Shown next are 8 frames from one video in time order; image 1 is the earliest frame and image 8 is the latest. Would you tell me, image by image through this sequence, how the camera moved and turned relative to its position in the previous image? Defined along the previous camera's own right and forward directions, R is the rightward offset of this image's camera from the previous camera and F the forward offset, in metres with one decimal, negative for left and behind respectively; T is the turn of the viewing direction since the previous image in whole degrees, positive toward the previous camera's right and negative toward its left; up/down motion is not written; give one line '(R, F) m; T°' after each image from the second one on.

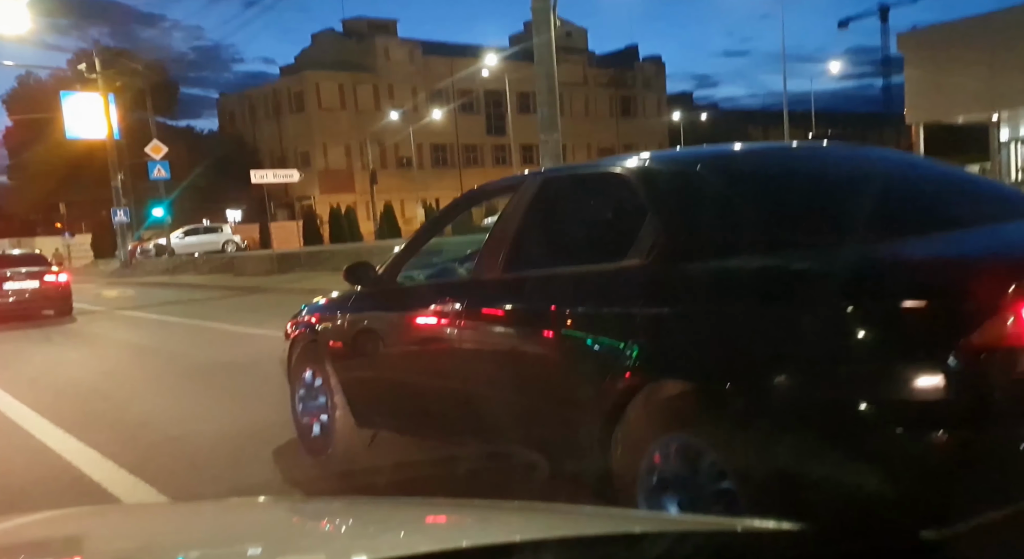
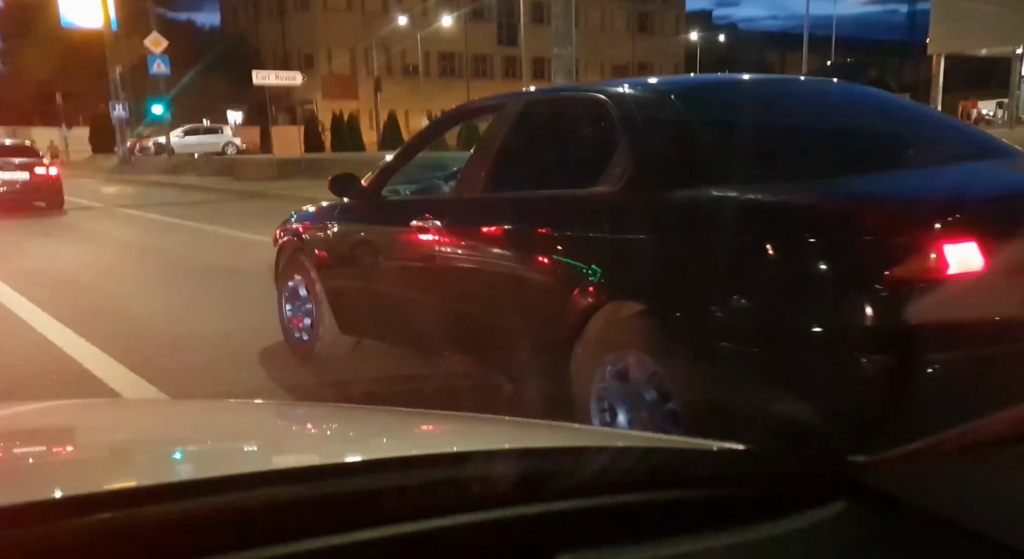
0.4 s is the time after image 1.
(0.0, +0.2) m; 0°
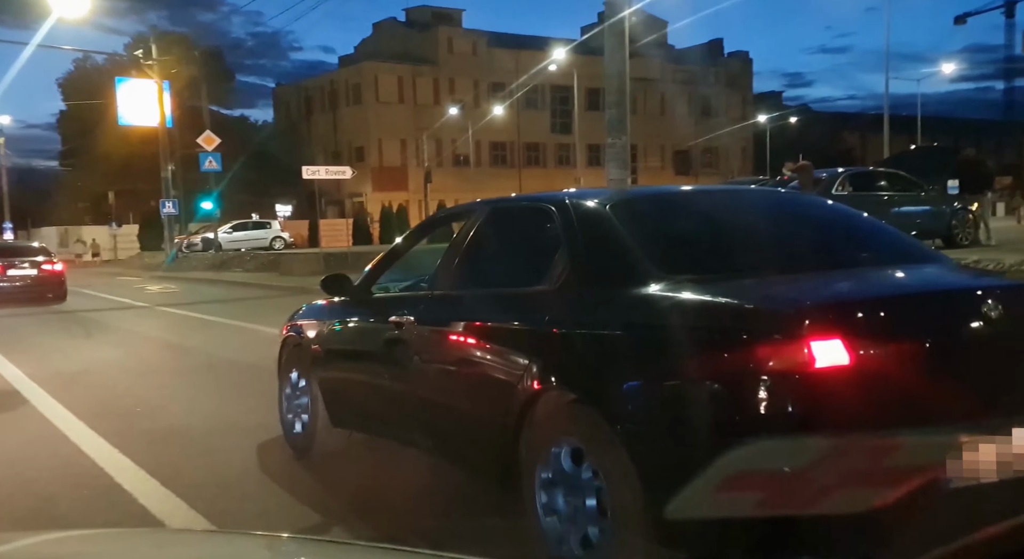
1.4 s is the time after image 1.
(+0.7, +0.8) m; -6°
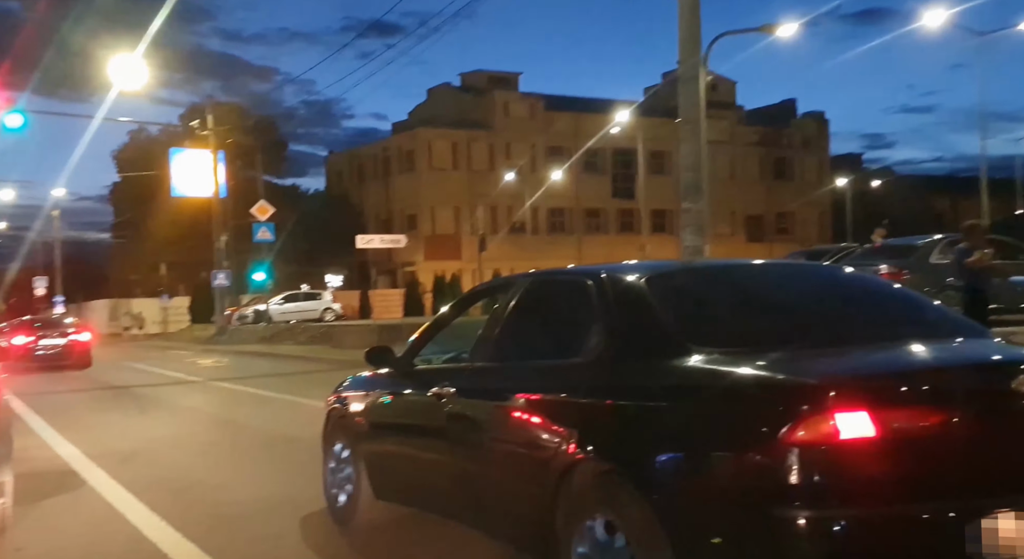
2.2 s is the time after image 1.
(0.0, +0.3) m; -3°
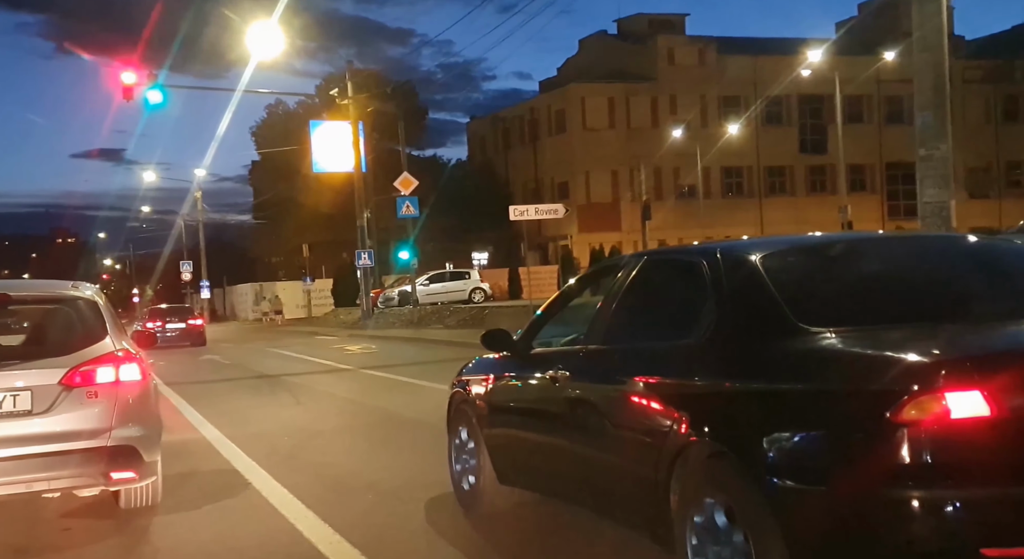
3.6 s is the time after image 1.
(+0.1, 0.0) m; -7°
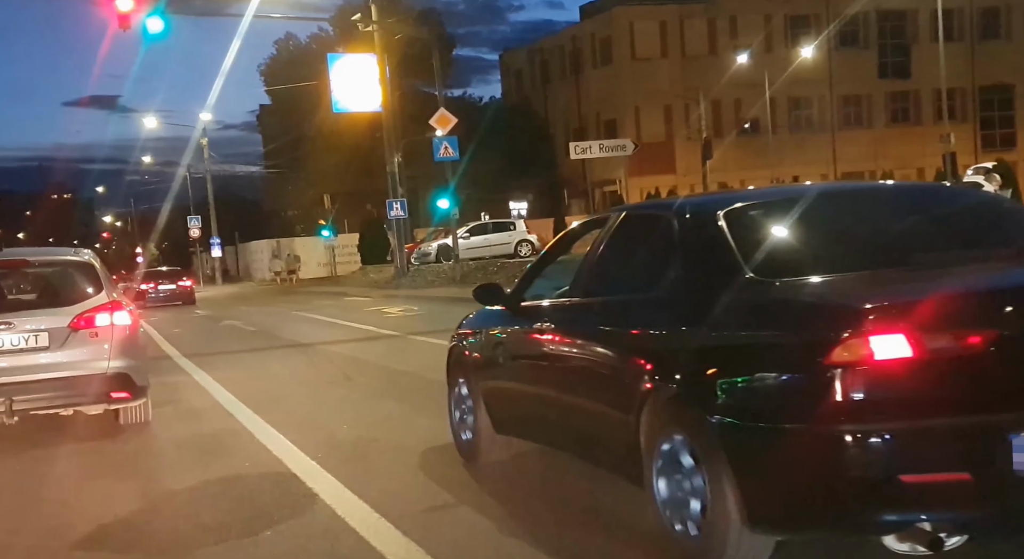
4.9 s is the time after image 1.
(+0.2, -0.3) m; -1°
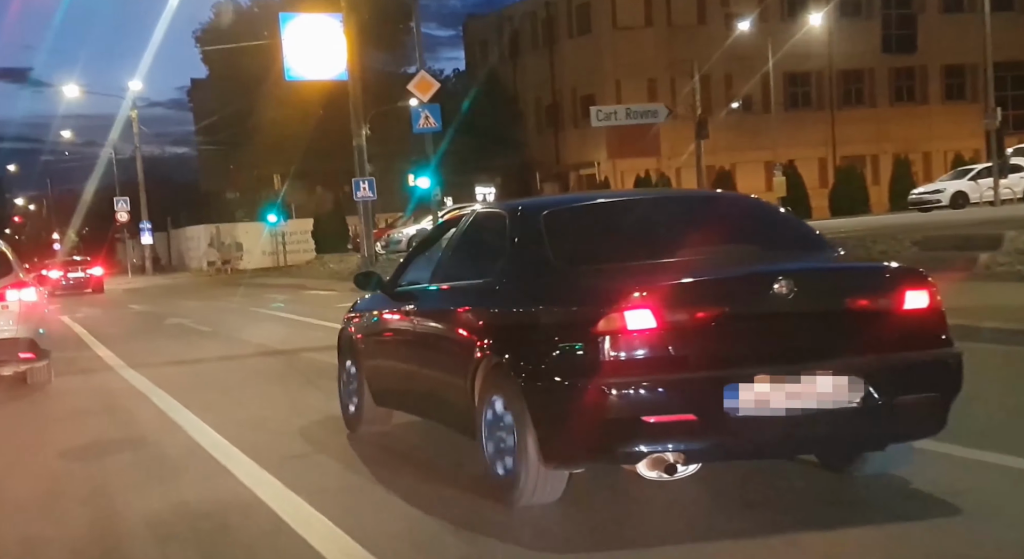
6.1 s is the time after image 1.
(+0.4, -1.0) m; +4°
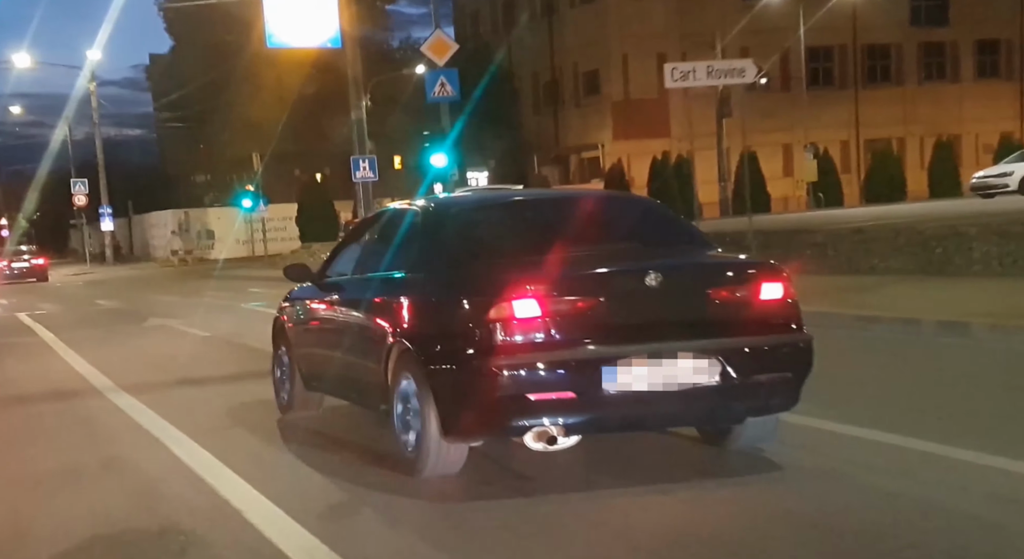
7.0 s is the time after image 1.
(+0.2, -0.6) m; +3°
